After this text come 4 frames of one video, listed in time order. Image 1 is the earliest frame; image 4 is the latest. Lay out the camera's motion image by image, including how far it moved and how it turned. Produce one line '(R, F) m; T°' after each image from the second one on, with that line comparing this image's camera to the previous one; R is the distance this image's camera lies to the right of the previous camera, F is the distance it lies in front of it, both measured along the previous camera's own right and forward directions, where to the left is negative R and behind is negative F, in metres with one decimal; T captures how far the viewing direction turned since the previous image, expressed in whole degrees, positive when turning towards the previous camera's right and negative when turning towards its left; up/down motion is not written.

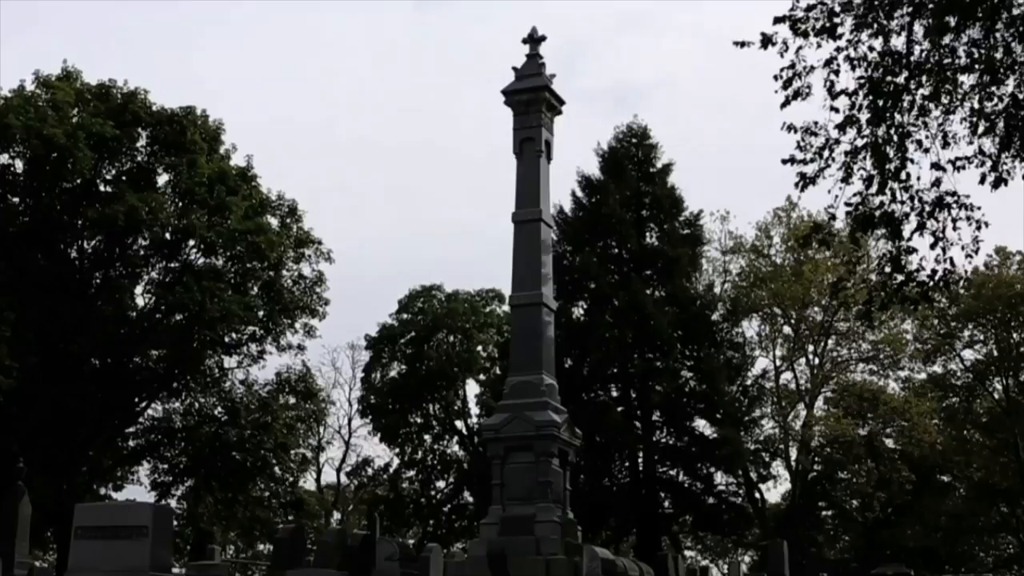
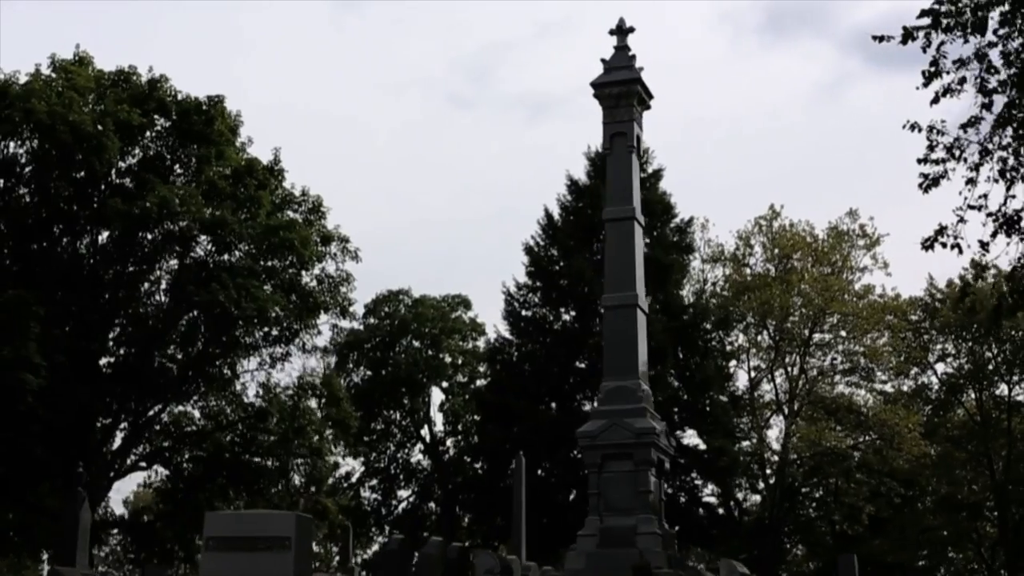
(-0.9, +0.3) m; +3°
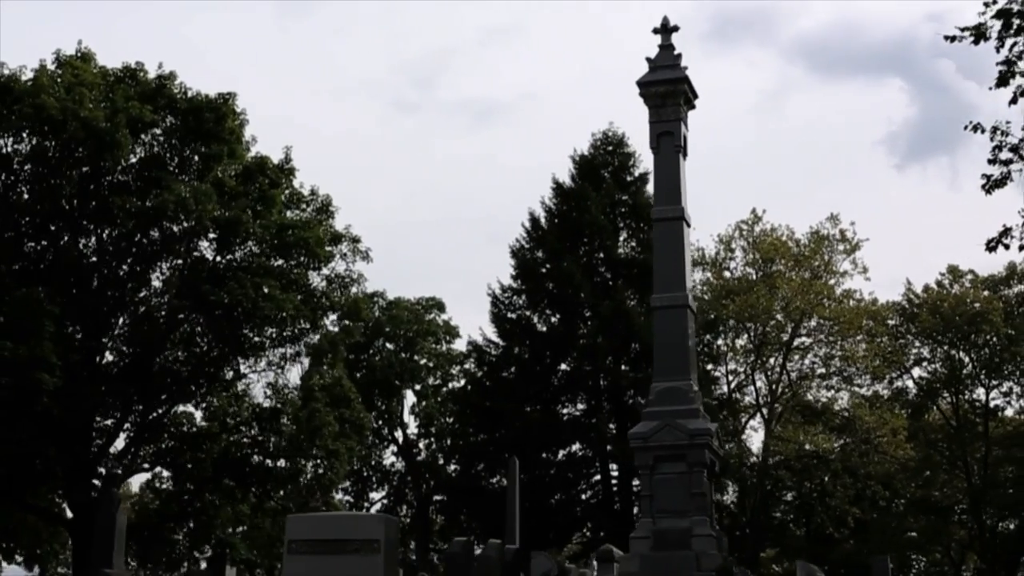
(-0.5, +0.1) m; +2°
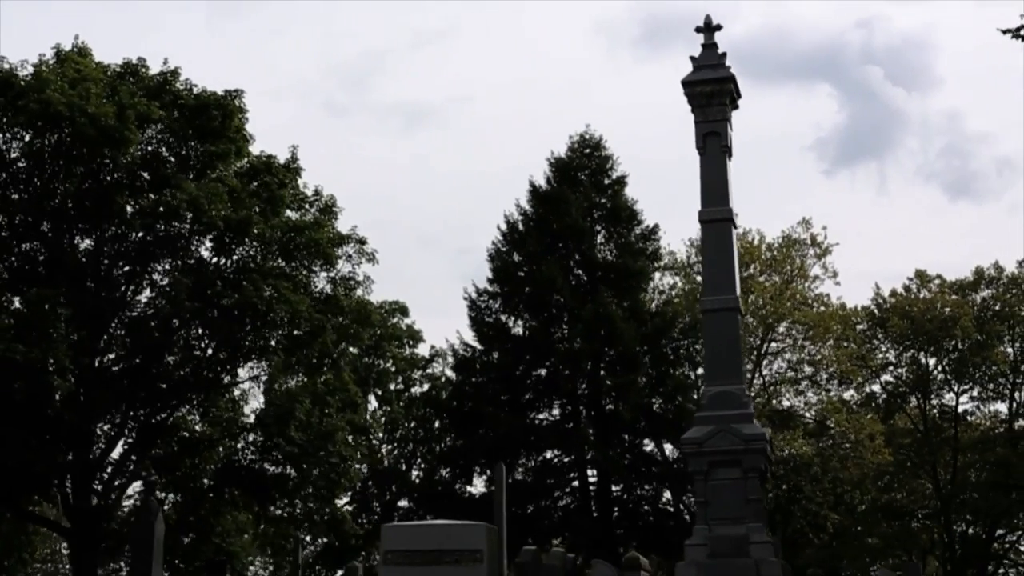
(-0.6, +0.2) m; +3°
